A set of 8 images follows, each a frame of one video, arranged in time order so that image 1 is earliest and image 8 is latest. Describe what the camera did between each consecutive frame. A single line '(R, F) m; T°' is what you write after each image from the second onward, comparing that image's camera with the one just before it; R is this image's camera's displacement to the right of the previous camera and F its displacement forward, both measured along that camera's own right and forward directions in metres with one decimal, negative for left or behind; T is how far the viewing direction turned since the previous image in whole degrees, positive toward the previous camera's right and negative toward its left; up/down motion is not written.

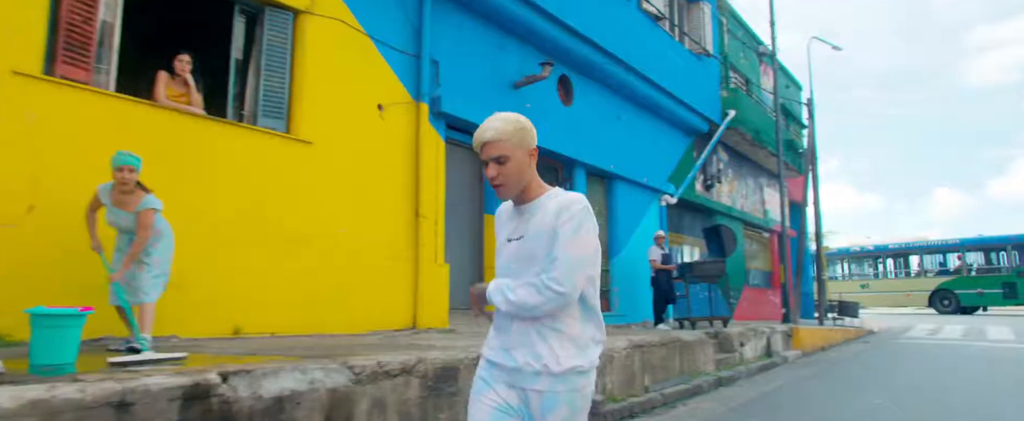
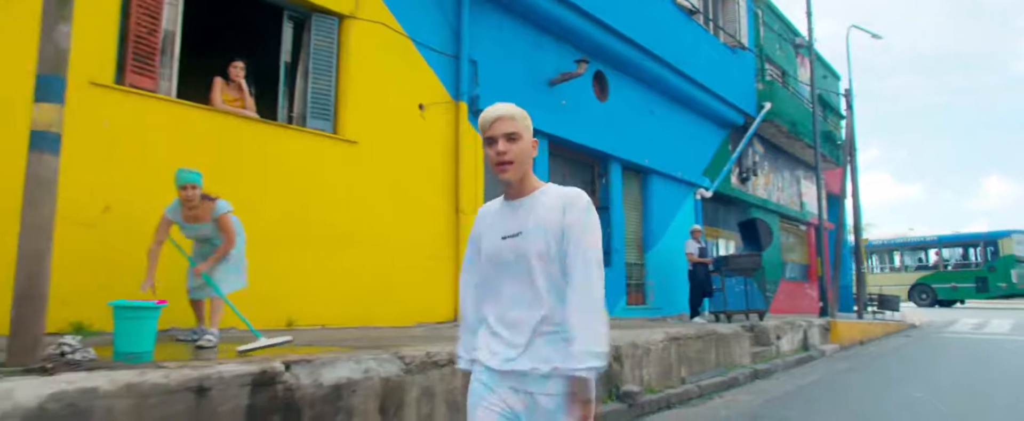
(-0.1, -0.2) m; -3°
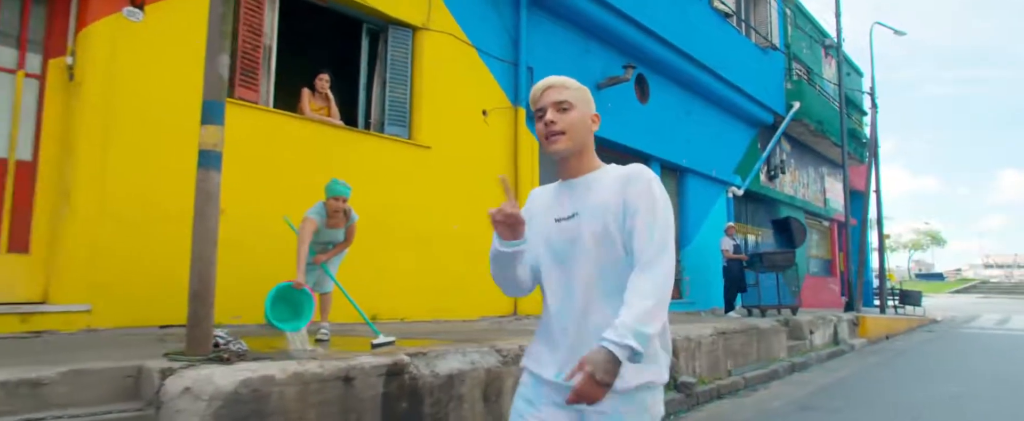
(-0.6, -0.4) m; -1°
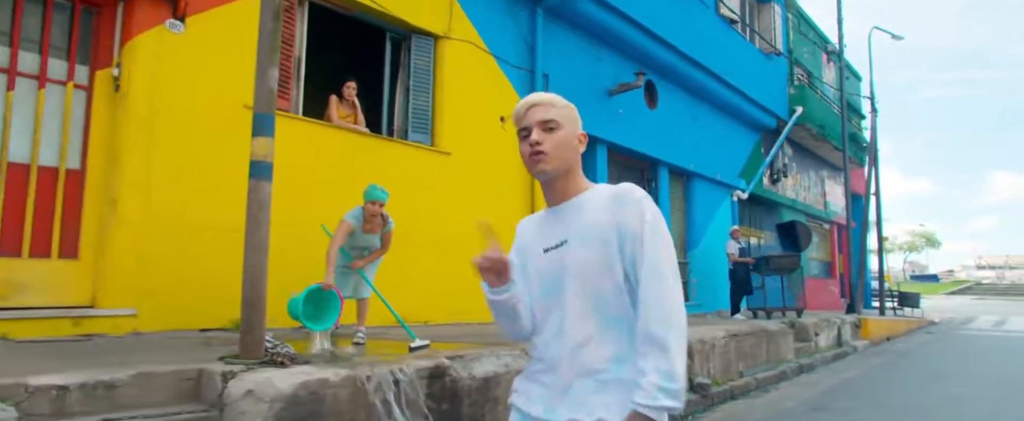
(-0.3, -0.2) m; 0°
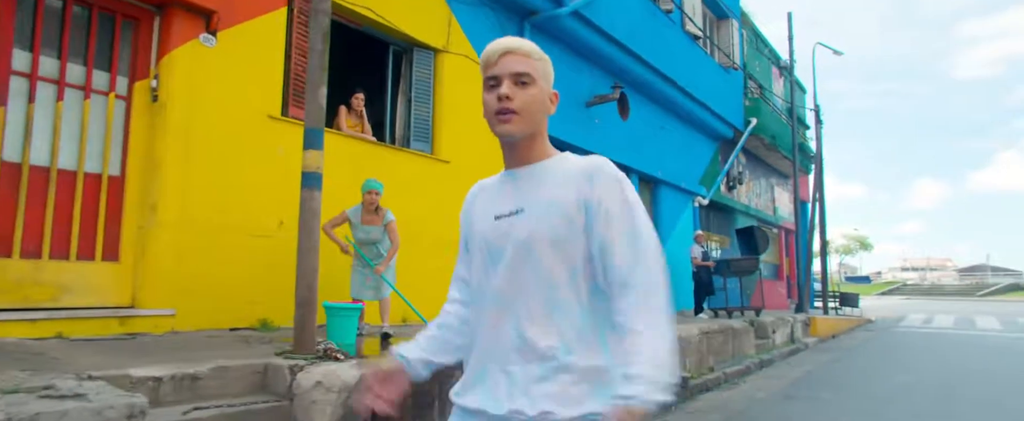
(-0.6, -0.4) m; +5°
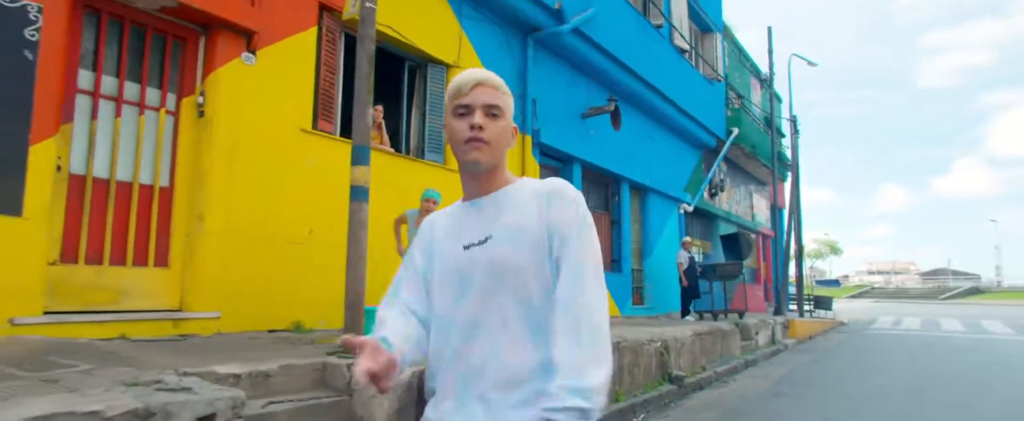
(-0.4, -0.4) m; +2°
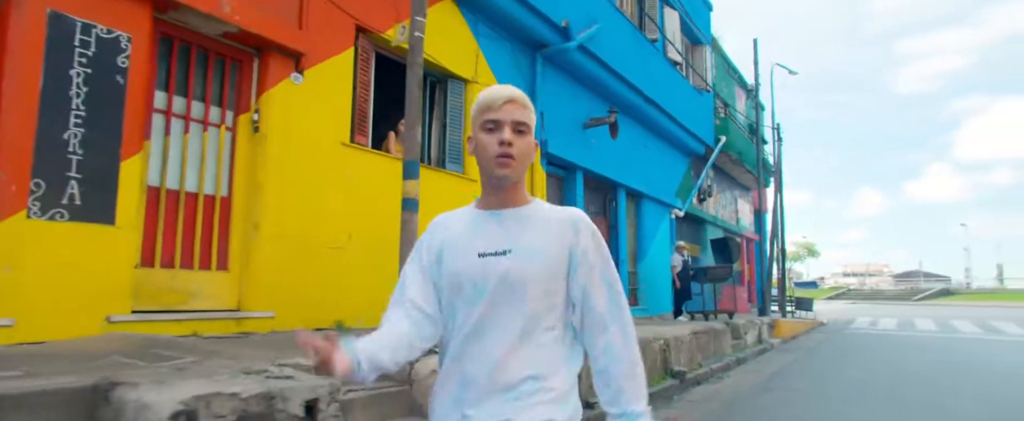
(-0.5, -0.5) m; +2°
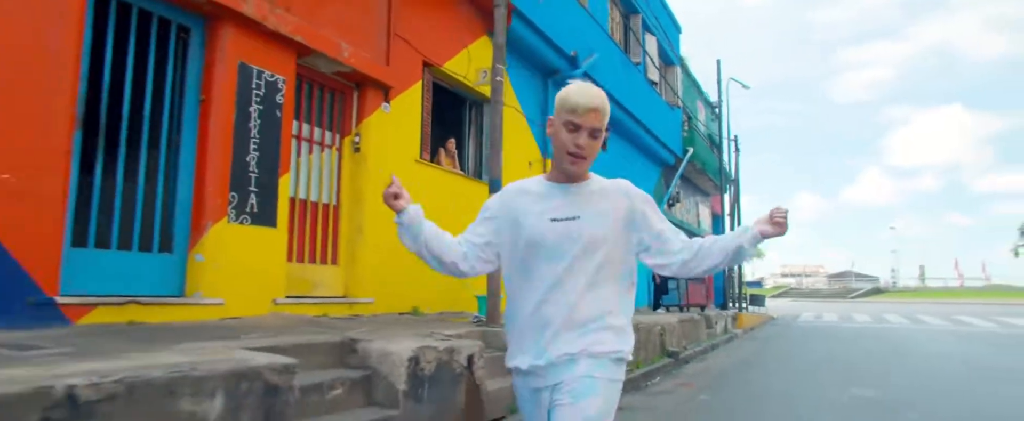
(-1.2, -1.3) m; +5°
